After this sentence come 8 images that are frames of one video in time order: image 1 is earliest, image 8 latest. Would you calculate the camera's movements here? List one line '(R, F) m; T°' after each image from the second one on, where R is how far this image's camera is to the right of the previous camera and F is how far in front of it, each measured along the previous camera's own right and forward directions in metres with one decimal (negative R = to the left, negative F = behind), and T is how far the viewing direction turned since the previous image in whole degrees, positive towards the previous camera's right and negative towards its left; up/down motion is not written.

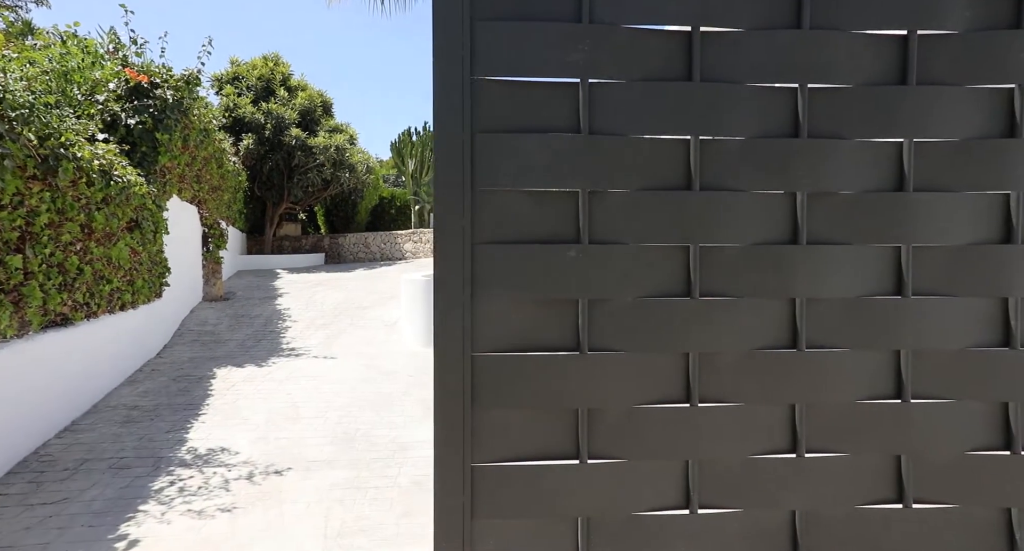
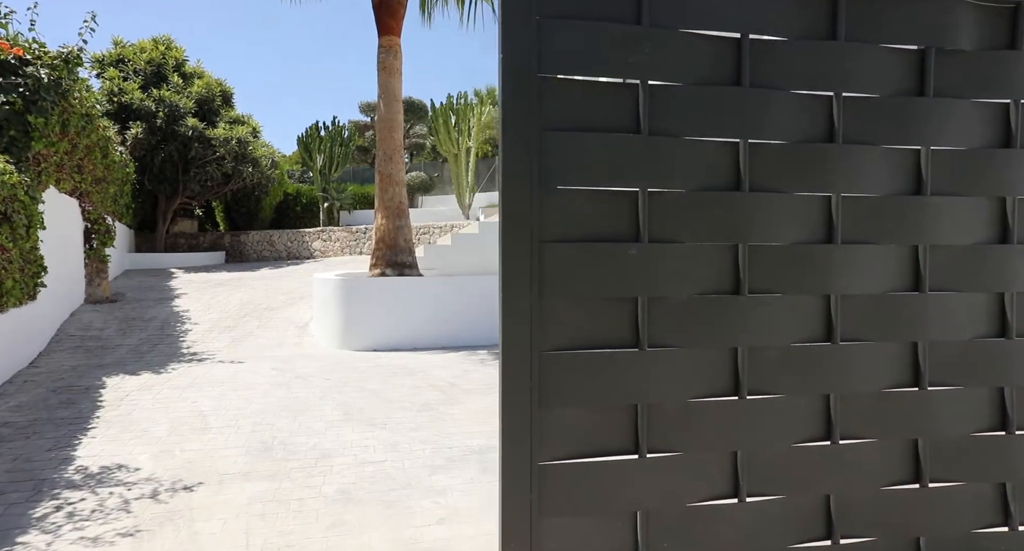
(-0.4, +0.1) m; +10°
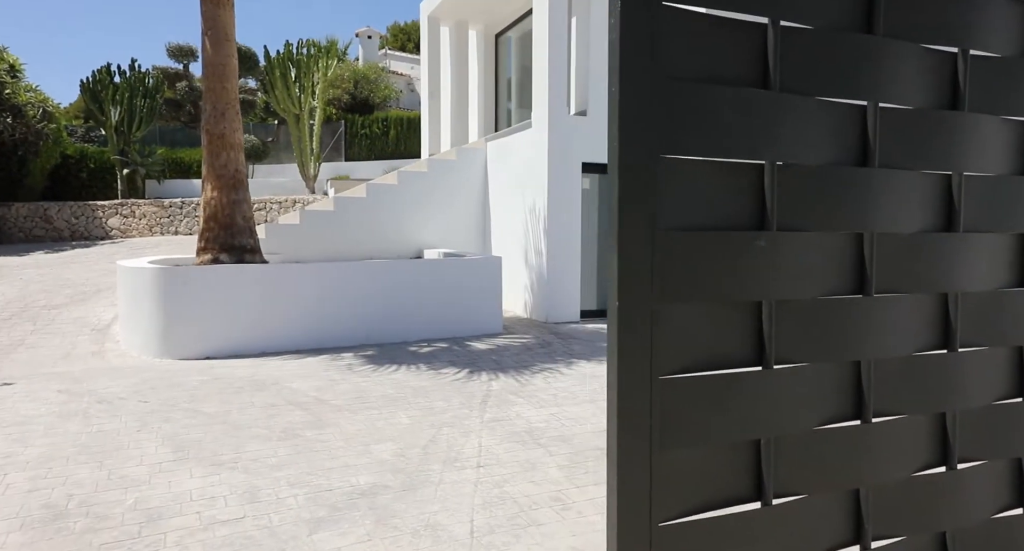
(-0.5, +1.0) m; +16°
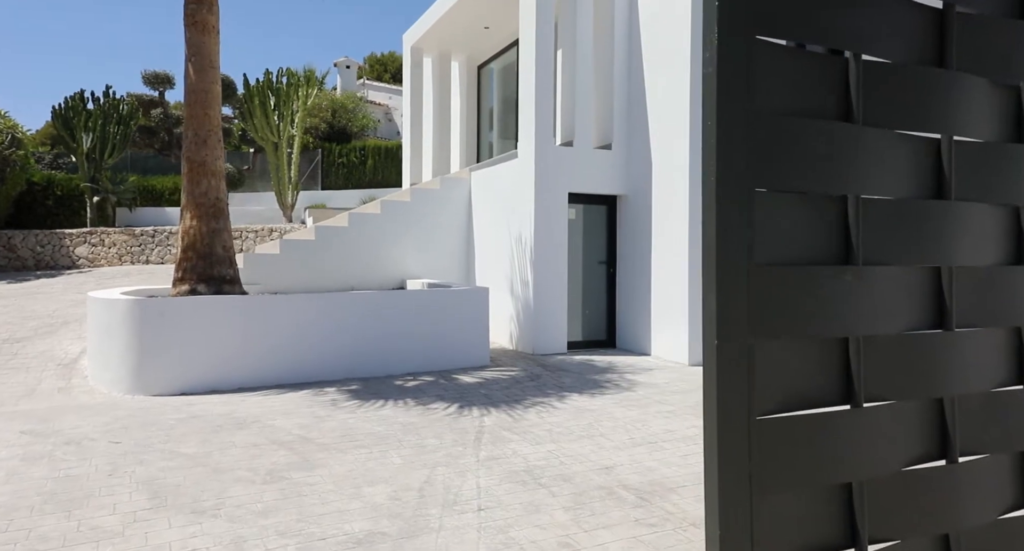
(-0.2, +0.2) m; +2°
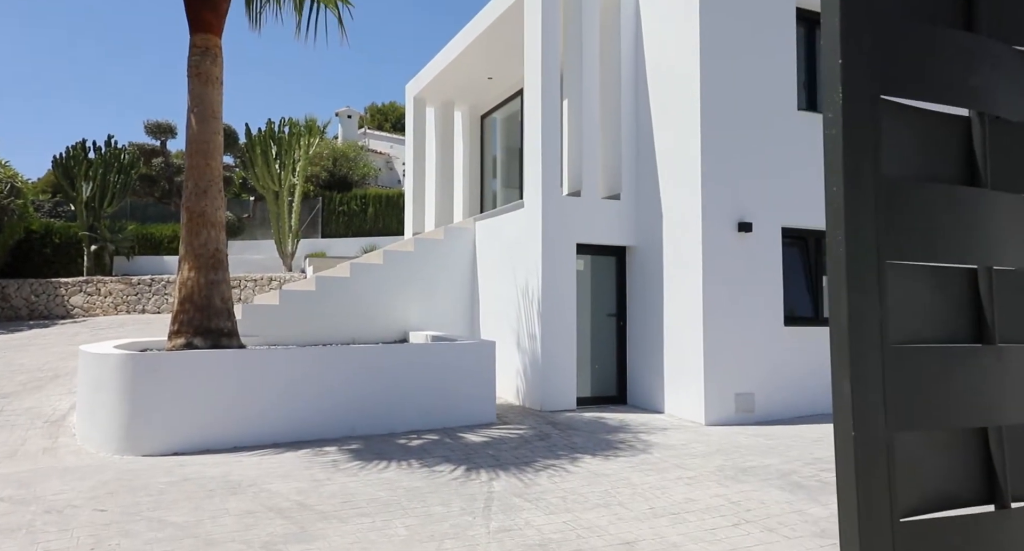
(-0.1, +0.2) m; 0°
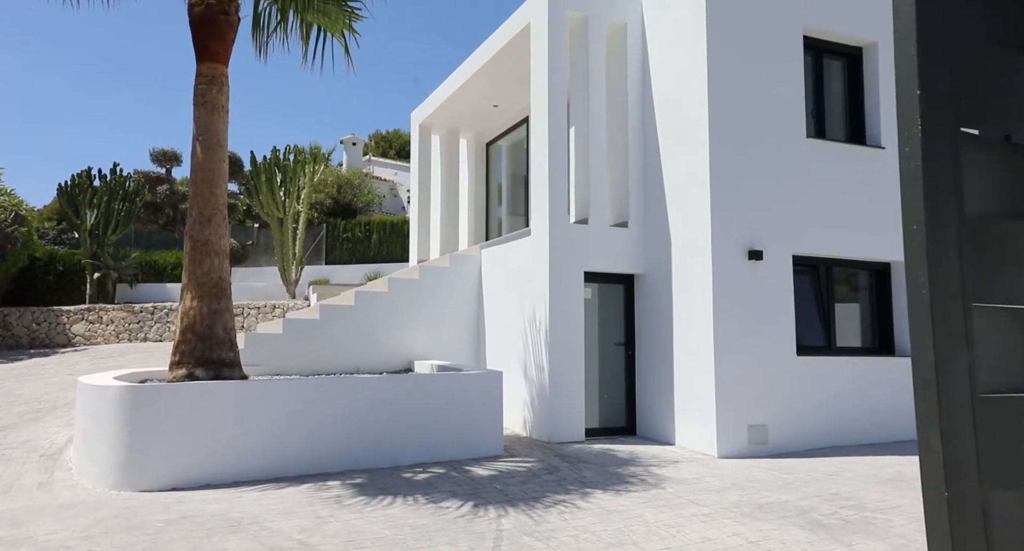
(-0.1, +0.1) m; 0°
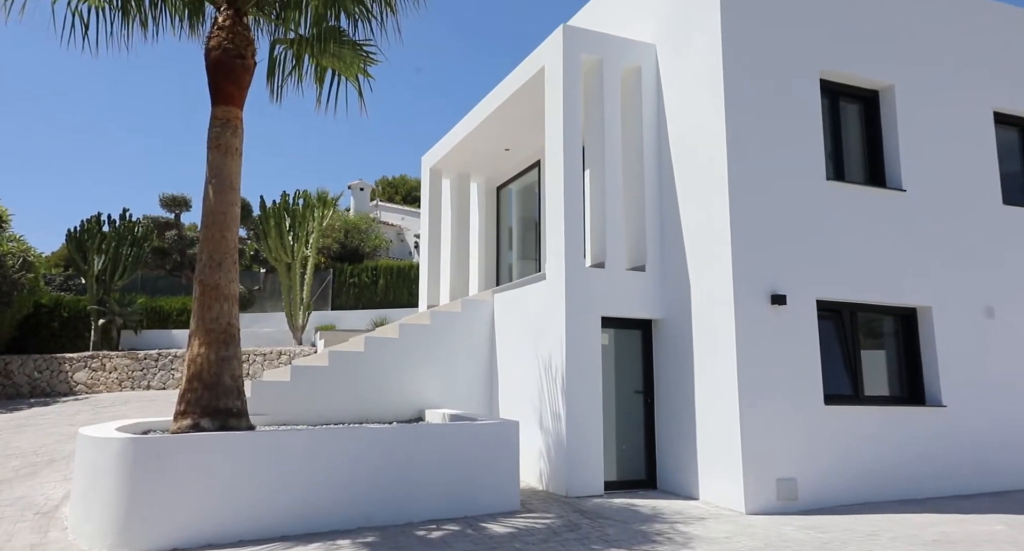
(-0.1, +0.2) m; 0°
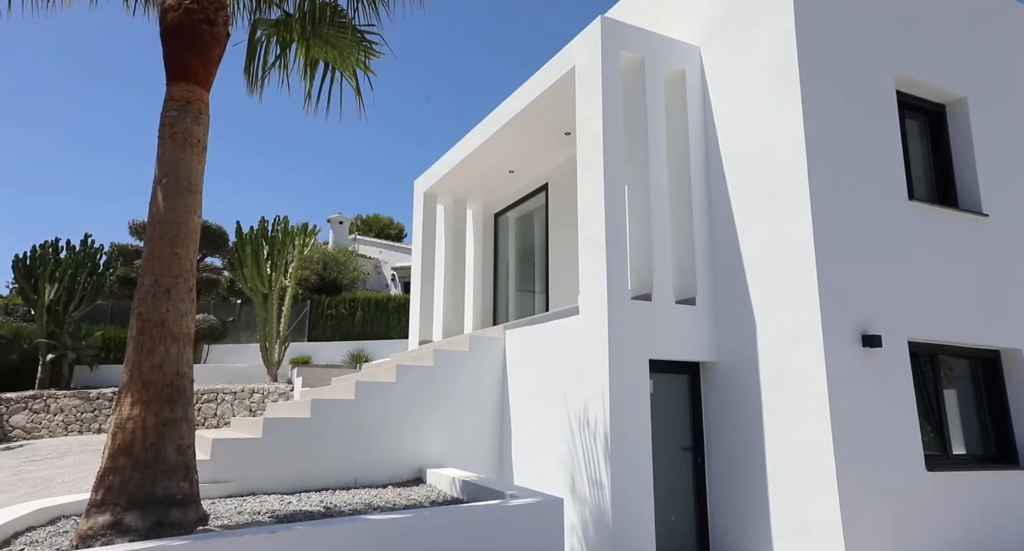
(-0.5, +1.5) m; +2°
